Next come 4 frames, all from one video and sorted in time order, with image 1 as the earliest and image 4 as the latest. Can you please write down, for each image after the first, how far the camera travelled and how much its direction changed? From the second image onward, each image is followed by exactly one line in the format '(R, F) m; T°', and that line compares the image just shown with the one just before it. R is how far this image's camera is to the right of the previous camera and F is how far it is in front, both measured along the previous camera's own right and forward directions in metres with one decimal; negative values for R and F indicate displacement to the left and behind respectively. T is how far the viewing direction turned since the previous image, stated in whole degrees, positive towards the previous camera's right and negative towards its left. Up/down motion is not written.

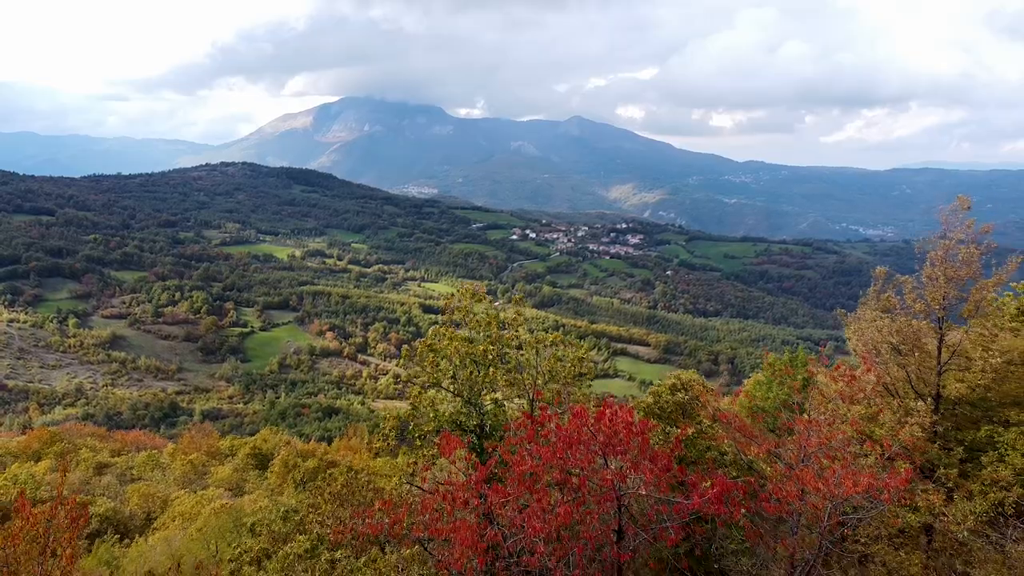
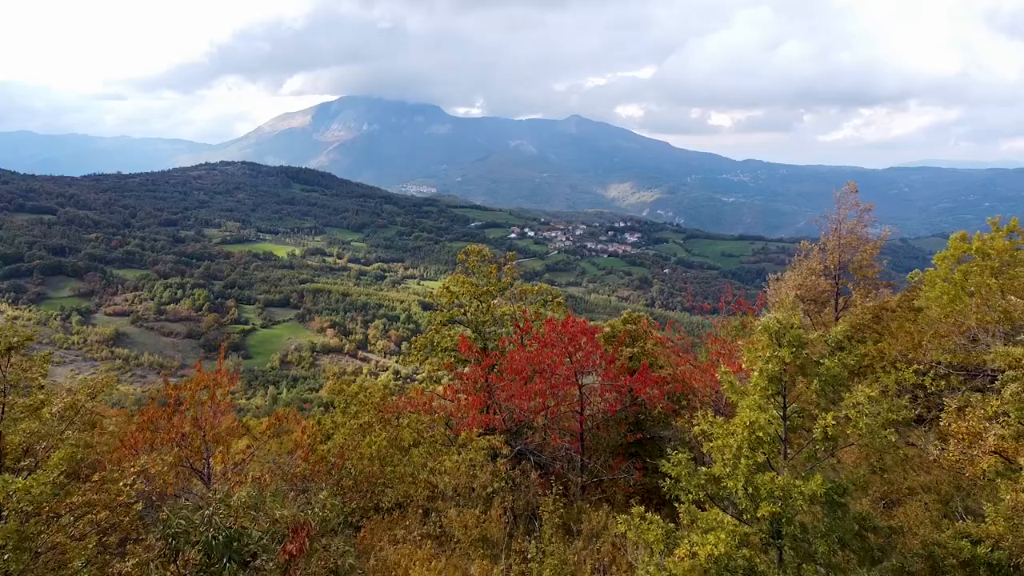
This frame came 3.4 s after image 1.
(+0.2, -4.8) m; 0°
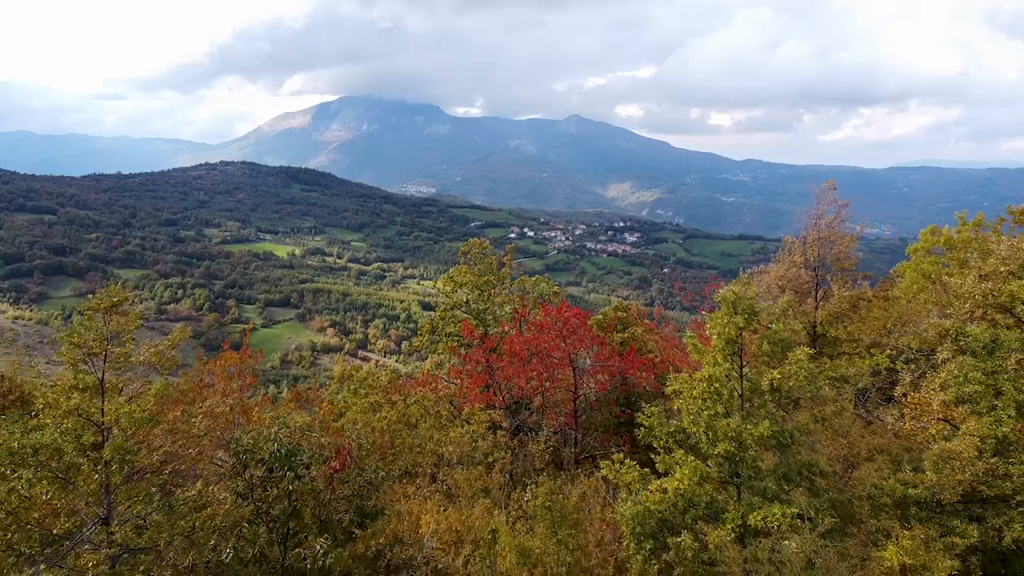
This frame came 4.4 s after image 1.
(0.0, -1.3) m; 0°
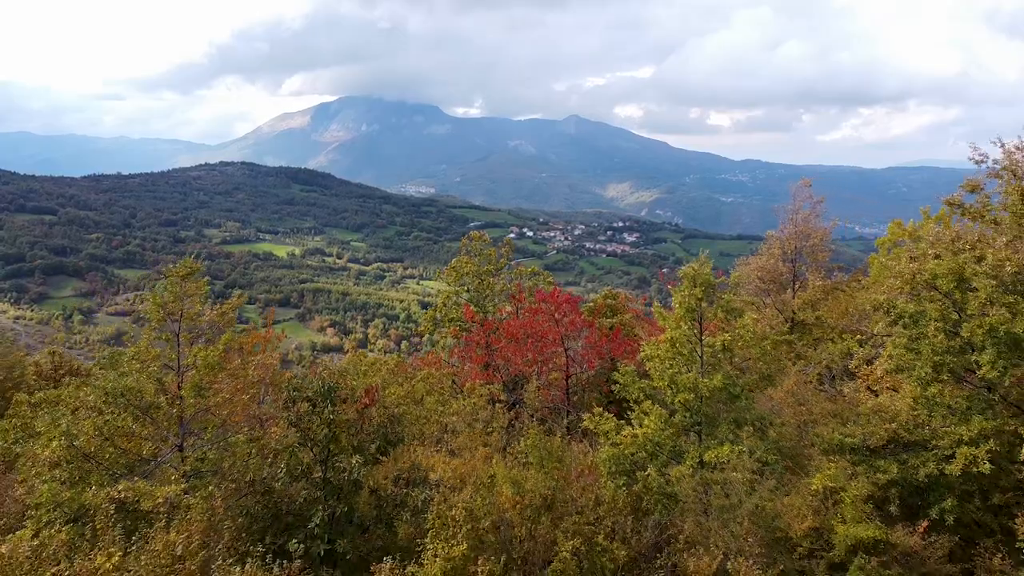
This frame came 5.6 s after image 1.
(+0.1, -1.6) m; 0°
